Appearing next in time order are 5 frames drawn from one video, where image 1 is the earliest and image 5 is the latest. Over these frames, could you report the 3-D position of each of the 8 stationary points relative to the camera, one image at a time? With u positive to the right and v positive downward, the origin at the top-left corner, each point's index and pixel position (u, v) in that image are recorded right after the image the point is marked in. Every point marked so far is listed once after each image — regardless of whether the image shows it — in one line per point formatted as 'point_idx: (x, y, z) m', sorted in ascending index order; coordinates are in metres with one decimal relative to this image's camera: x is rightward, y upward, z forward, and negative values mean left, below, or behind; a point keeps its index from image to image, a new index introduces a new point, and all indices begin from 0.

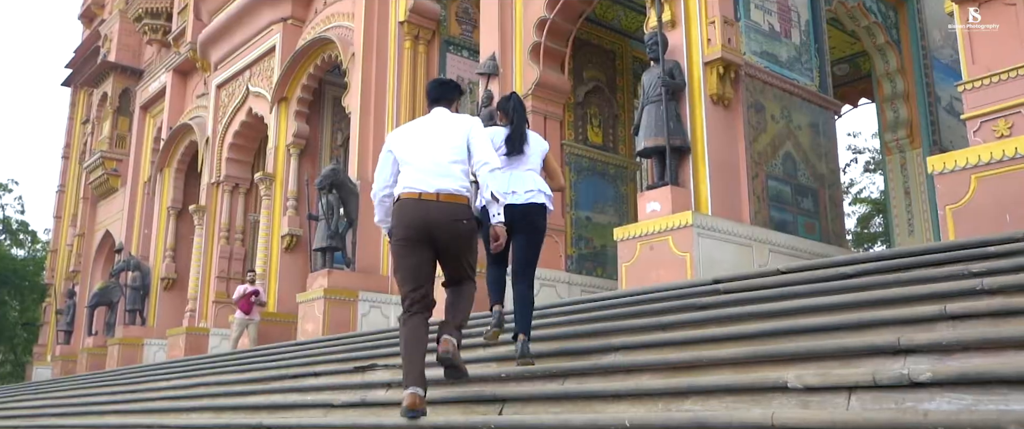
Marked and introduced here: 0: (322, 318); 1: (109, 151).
0: (-2.2, -1.2, +9.9) m
1: (-9.0, +1.4, +19.4) m
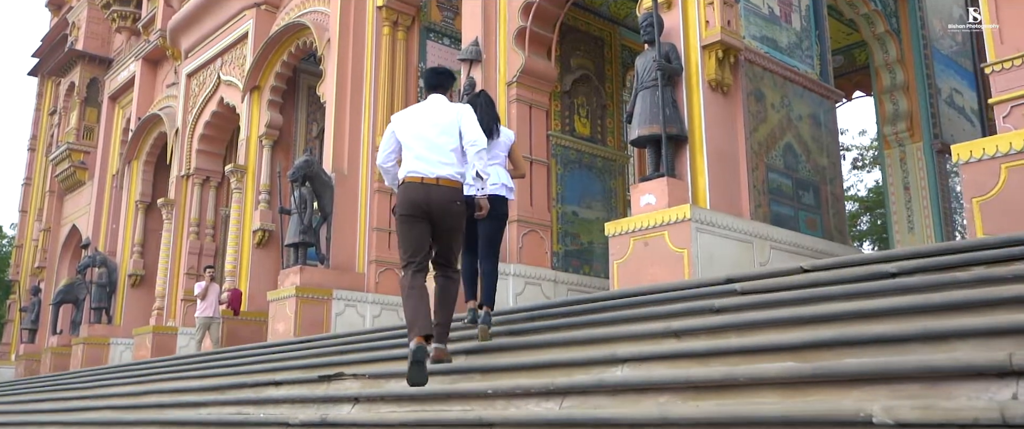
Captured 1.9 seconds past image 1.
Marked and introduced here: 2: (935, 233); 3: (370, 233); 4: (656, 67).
0: (-2.3, -1.1, +9.3) m
1: (-9.4, +1.5, +18.7) m
2: (+4.4, -0.2, +9.0) m
3: (-1.7, -0.2, +10.2) m
4: (+1.1, +1.1, +6.4) m
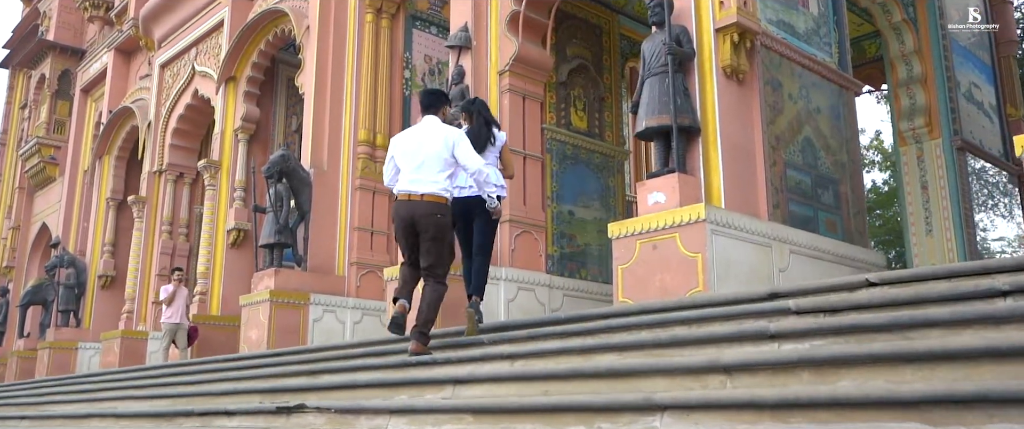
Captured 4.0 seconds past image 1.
0: (-2.4, -1.1, +8.7) m
1: (-9.6, +1.6, +18.0) m
2: (+4.3, -0.3, +8.4) m
3: (-1.8, -0.2, +9.6) m
4: (+1.0, +1.1, +5.8) m
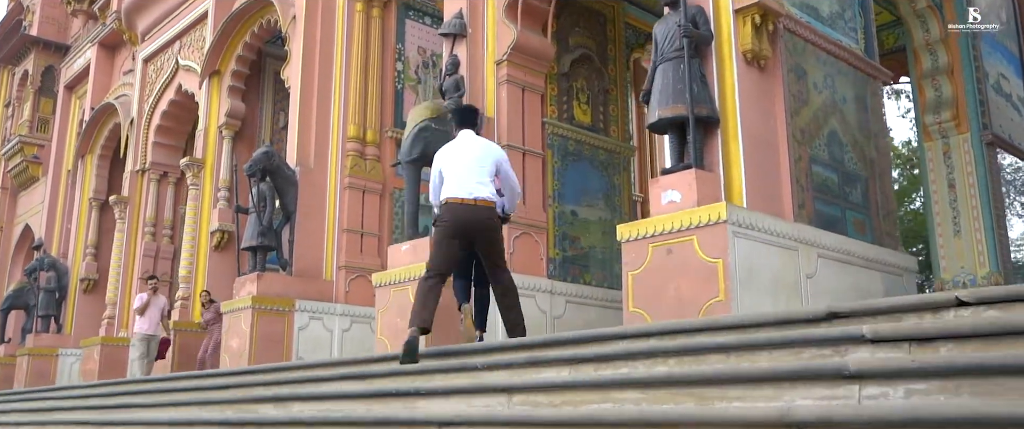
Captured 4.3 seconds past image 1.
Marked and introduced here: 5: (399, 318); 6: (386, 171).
0: (-2.4, -1.1, +8.1) m
1: (-9.6, +1.6, +17.4) m
2: (+4.3, -0.3, +7.8) m
3: (-1.8, -0.2, +9.0) m
4: (+1.0, +1.1, +5.3) m
5: (-0.9, -0.8, +6.7) m
6: (-1.4, +0.5, +9.4) m
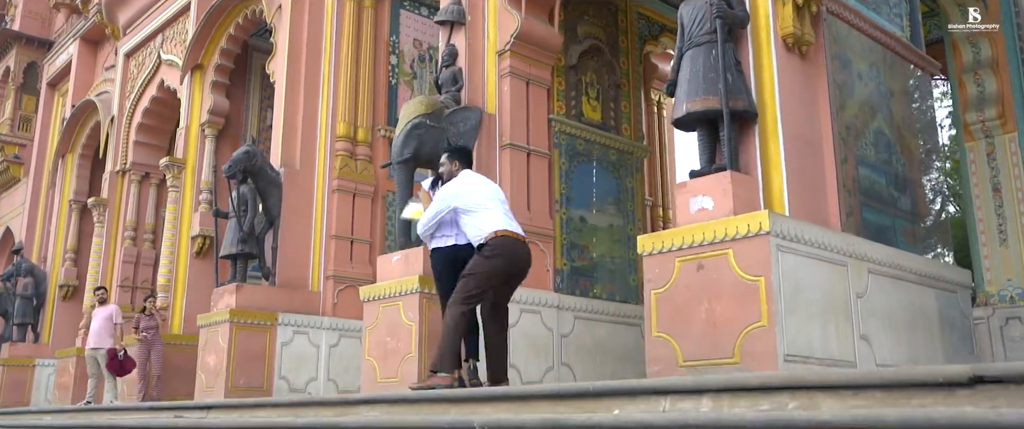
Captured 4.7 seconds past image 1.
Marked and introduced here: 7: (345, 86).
0: (-2.4, -1.1, +7.4) m
1: (-9.6, +1.5, +16.7) m
2: (+4.3, -0.3, +7.1) m
3: (-1.8, -0.3, +8.3) m
4: (+1.0, +1.0, +4.6) m
5: (-0.8, -0.8, +6.0) m
6: (-1.3, +0.4, +8.7) m
7: (-1.7, +1.3, +8.8) m
